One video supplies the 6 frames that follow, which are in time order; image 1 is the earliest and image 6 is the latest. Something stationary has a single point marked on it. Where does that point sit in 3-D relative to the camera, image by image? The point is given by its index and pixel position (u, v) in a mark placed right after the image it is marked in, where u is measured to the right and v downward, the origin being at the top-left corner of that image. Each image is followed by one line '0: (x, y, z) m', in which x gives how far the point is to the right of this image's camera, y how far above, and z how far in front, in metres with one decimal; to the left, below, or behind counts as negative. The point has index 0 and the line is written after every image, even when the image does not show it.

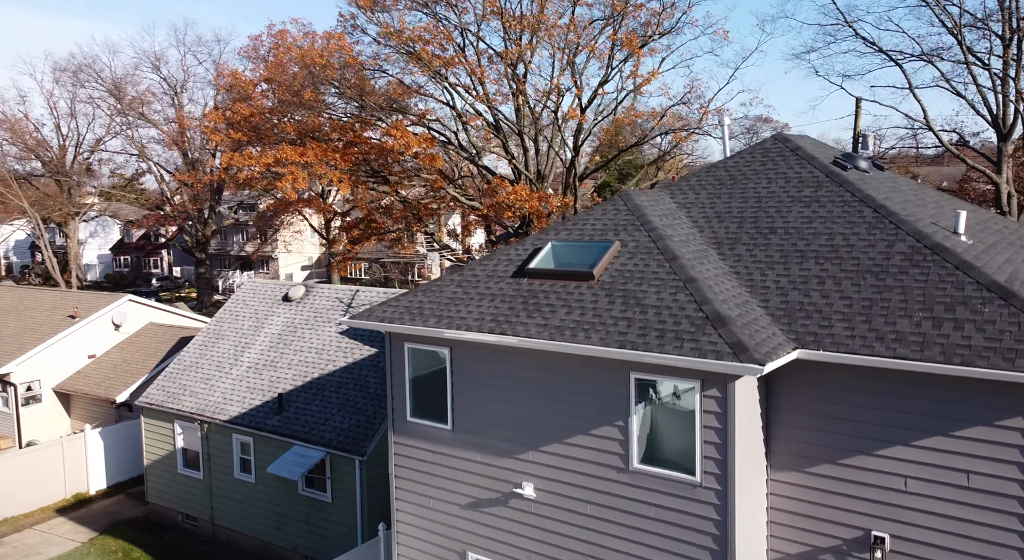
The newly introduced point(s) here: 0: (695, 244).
0: (+2.6, +0.5, +11.4) m
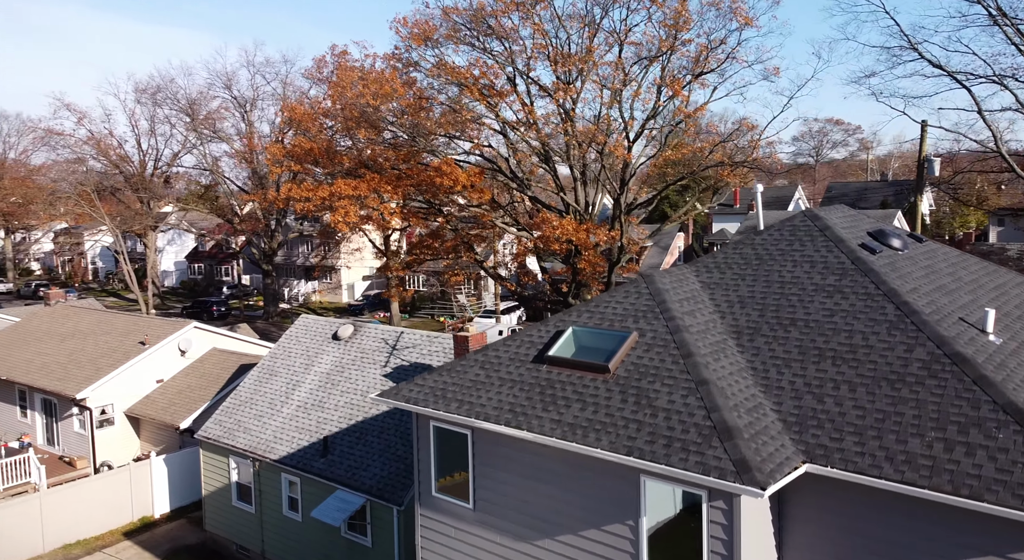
0: (+2.9, -0.8, +11.5) m
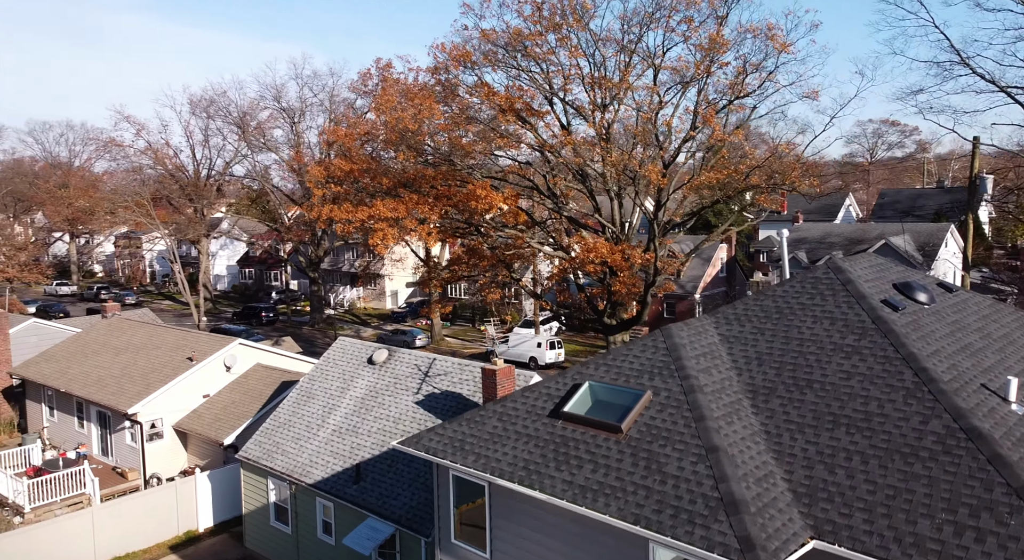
0: (+3.1, -1.6, +11.5) m
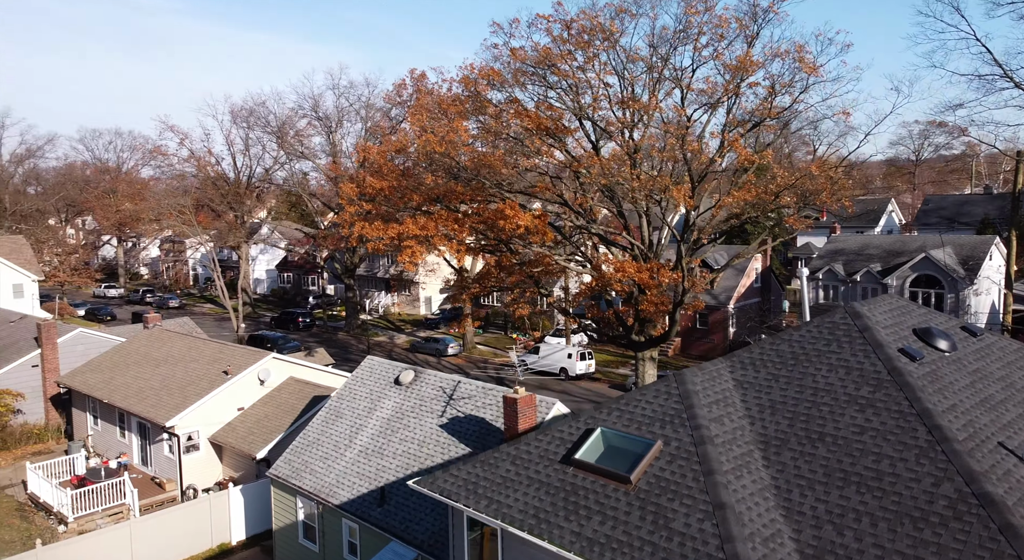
0: (+3.2, -2.3, +11.5) m
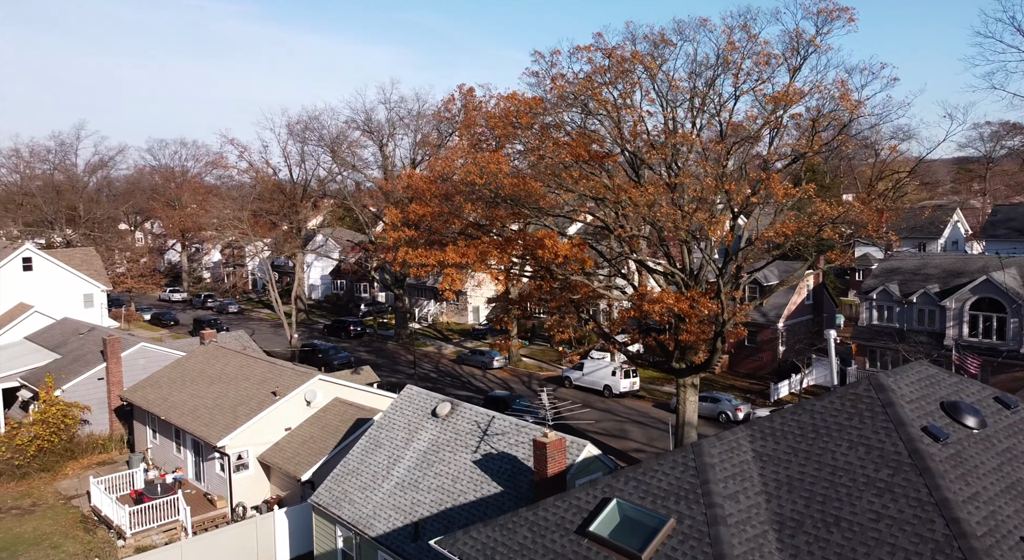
0: (+3.4, -3.4, +11.4) m
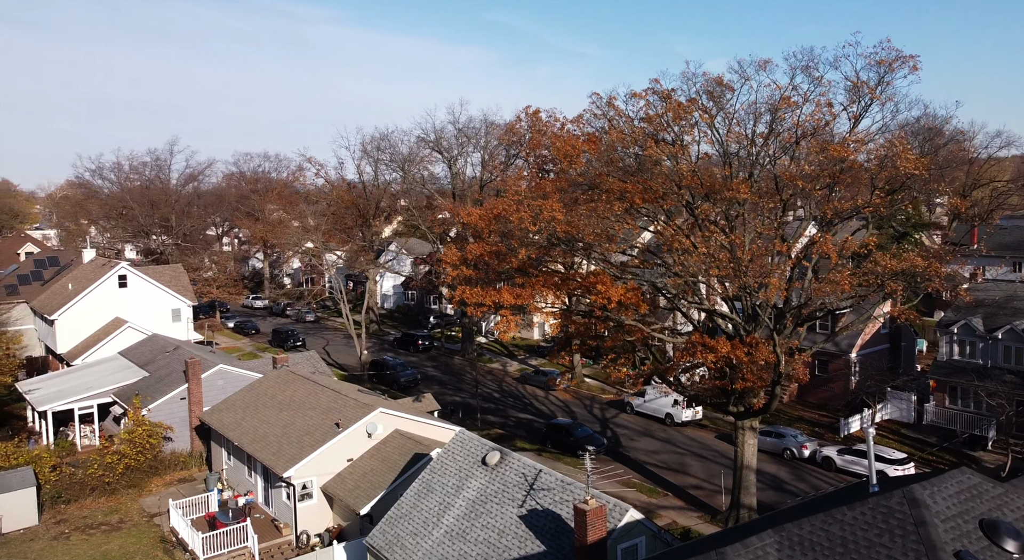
0: (+3.6, -5.1, +11.3) m
